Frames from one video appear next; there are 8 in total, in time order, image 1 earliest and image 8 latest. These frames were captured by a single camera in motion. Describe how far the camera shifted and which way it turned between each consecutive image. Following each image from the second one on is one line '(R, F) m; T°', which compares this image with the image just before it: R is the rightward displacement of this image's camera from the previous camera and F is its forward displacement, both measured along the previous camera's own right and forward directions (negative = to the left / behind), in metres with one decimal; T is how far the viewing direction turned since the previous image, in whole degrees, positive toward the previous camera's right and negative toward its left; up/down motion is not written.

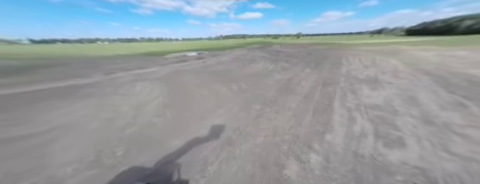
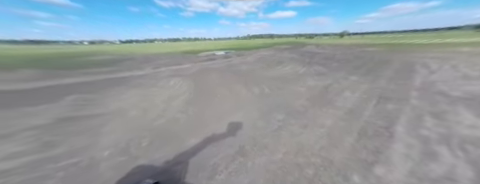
(+0.1, +0.3) m; -11°
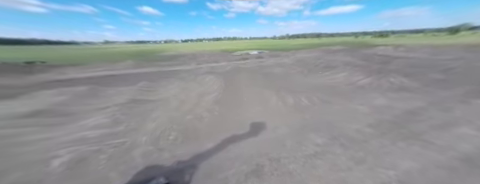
(0.0, +0.3) m; -14°
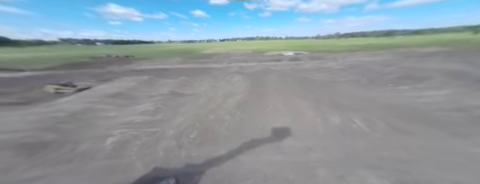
(0.0, +0.3) m; -13°
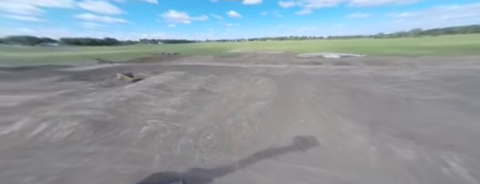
(0.0, +0.3) m; -11°
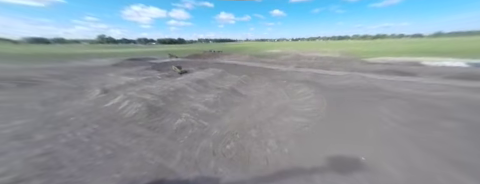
(-0.1, +0.4) m; -15°
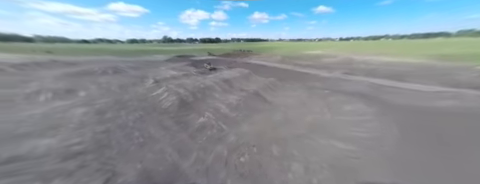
(0.0, +0.4) m; -12°
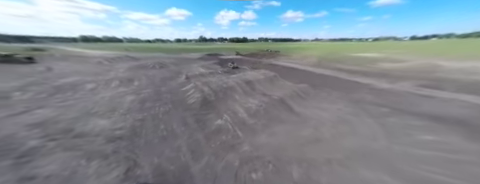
(0.0, +0.5) m; -10°
